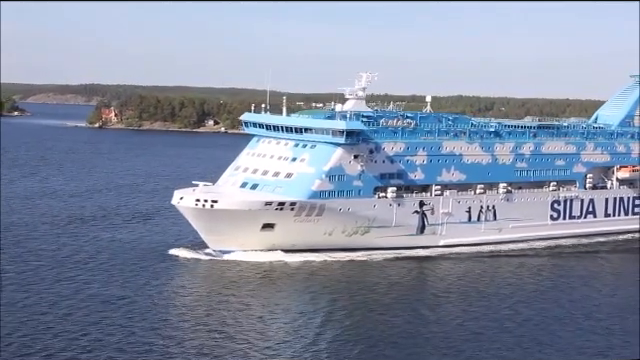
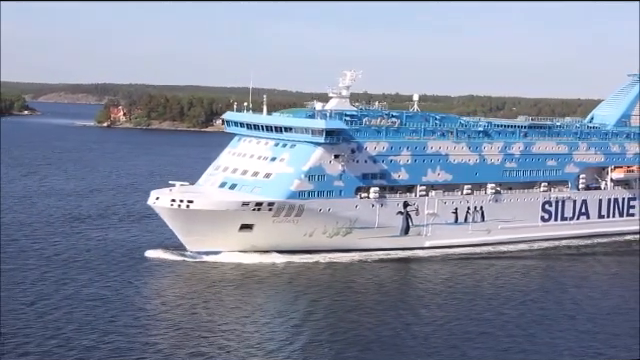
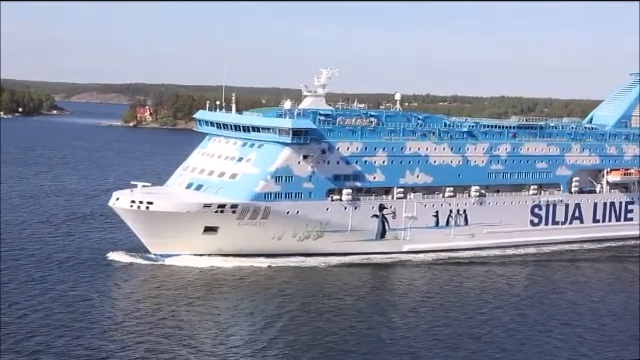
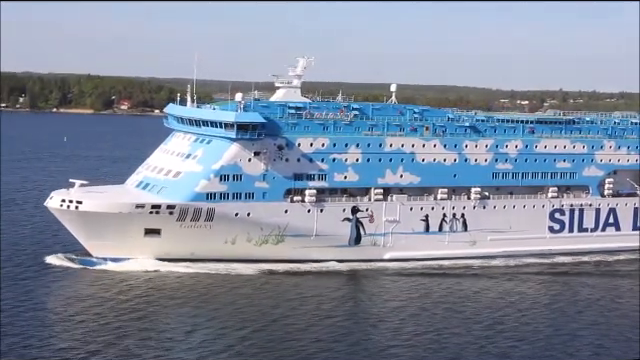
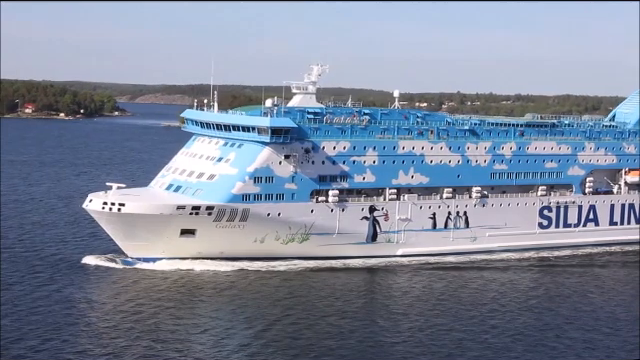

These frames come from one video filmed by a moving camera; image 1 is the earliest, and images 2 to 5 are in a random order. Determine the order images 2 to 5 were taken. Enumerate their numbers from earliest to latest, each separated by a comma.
2, 3, 5, 4
